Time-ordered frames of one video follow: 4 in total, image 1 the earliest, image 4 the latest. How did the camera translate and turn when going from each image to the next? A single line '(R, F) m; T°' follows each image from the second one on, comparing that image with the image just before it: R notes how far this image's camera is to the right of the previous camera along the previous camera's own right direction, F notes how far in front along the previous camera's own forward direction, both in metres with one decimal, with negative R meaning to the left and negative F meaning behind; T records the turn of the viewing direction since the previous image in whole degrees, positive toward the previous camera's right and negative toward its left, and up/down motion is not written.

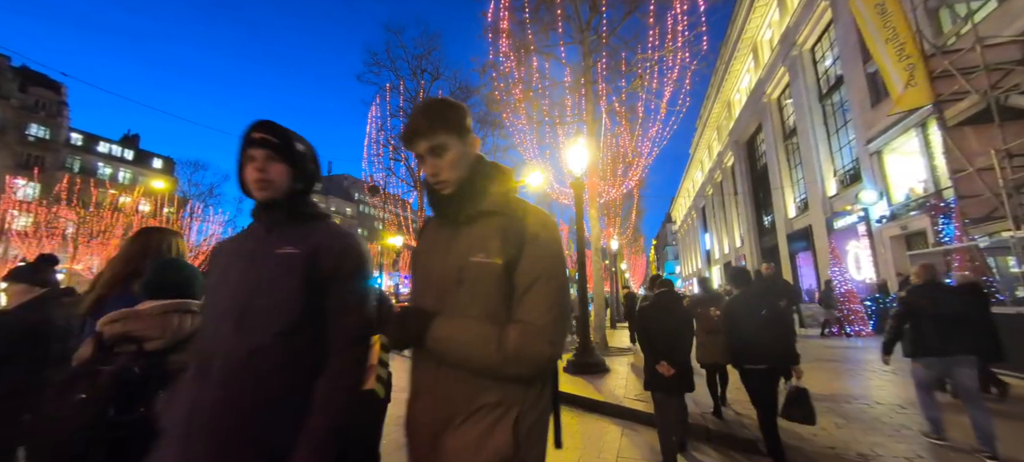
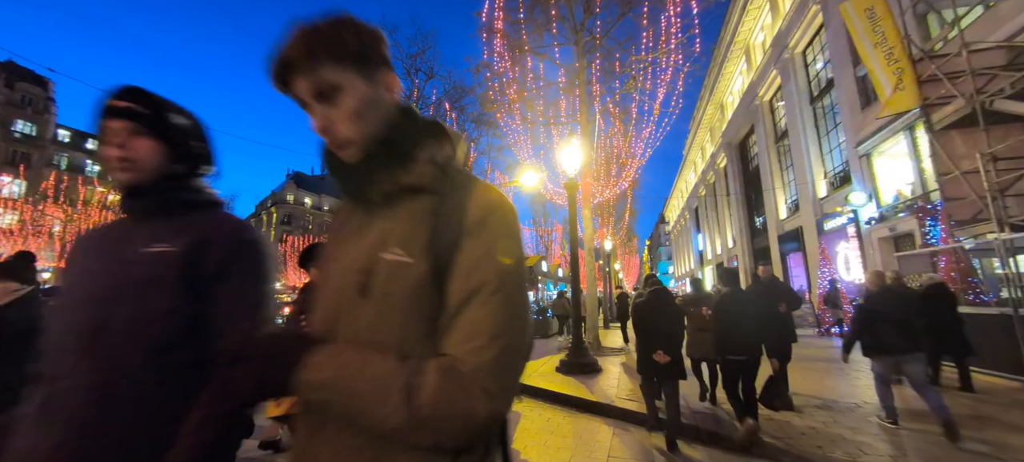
(0.0, 0.0) m; +1°
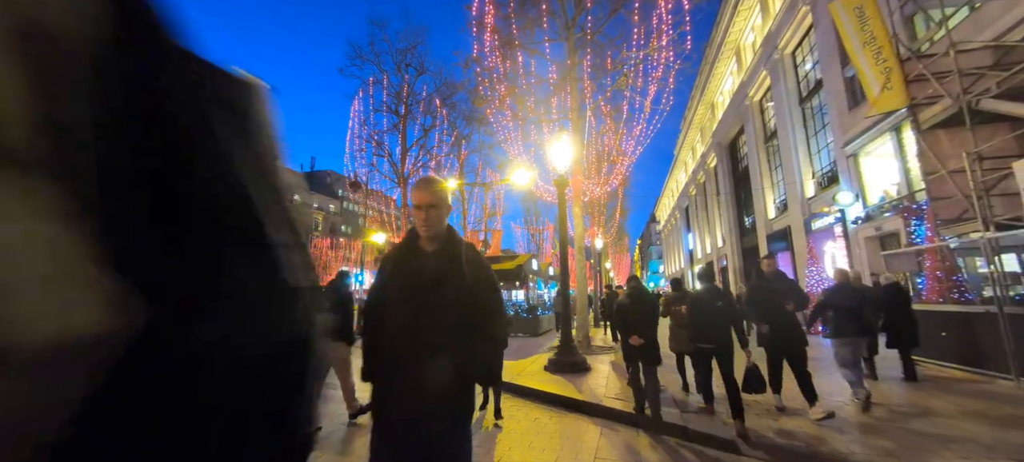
(+0.1, +0.1) m; +1°
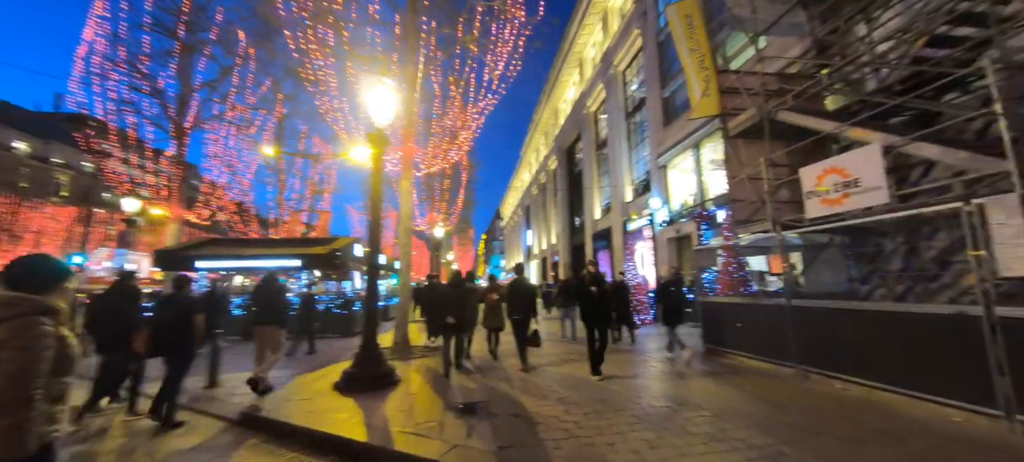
(+0.8, +1.8) m; +22°
